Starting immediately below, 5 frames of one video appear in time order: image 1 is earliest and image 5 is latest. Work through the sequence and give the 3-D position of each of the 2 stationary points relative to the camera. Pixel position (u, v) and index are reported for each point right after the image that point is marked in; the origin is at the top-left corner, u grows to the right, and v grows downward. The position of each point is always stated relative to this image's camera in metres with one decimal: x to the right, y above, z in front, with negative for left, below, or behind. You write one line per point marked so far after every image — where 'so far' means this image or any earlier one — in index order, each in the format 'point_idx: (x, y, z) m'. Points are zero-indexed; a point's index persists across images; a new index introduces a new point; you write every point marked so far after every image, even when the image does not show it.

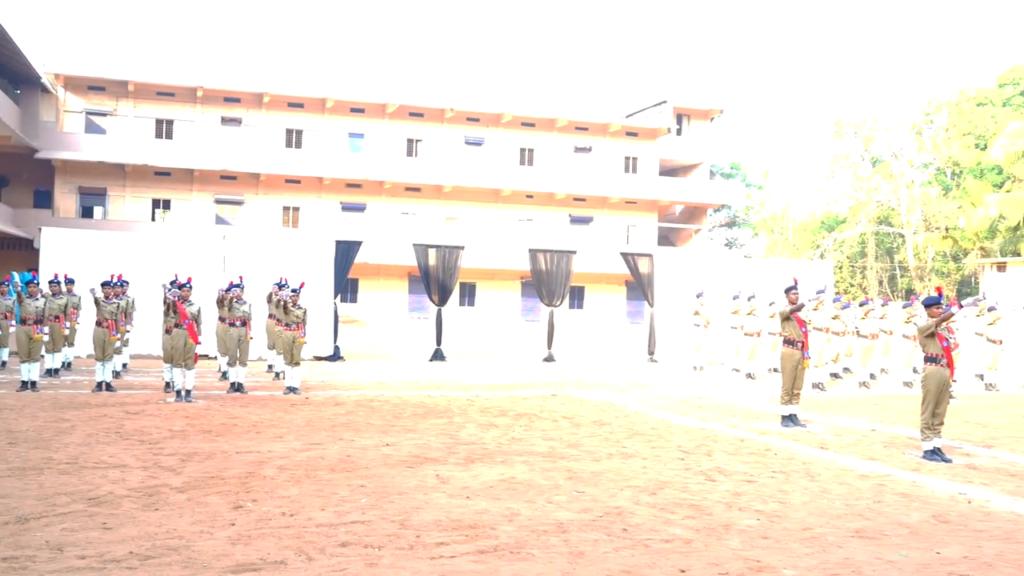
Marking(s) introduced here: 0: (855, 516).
0: (+2.5, -1.7, +7.5) m
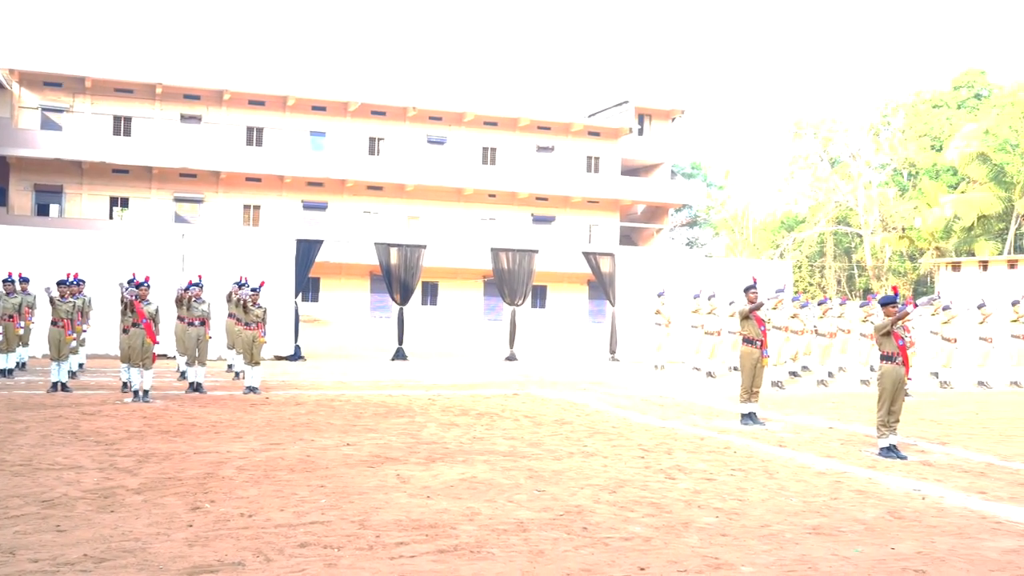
0: (+2.2, -1.6, +7.6) m
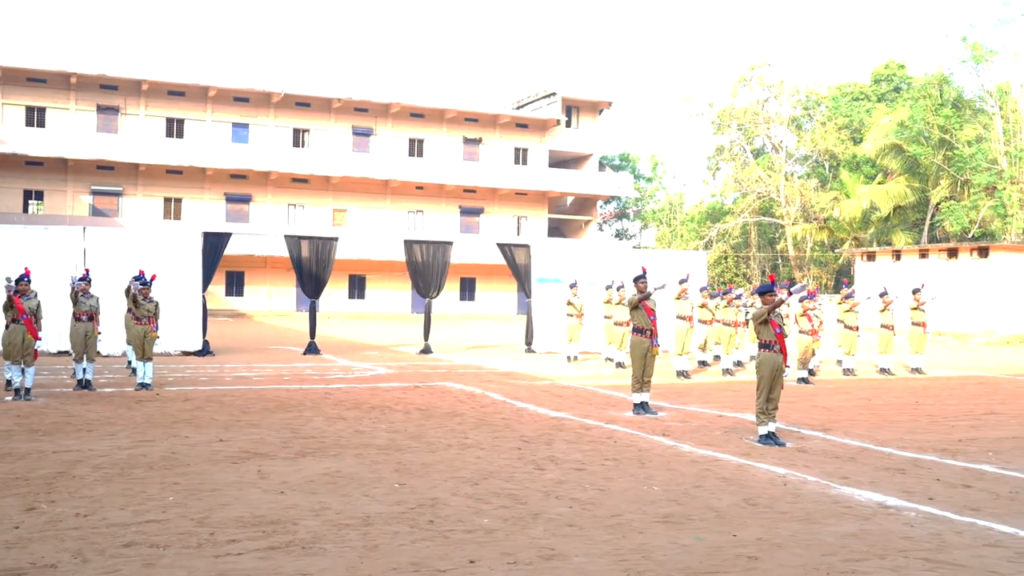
0: (+1.1, -1.6, +7.6) m
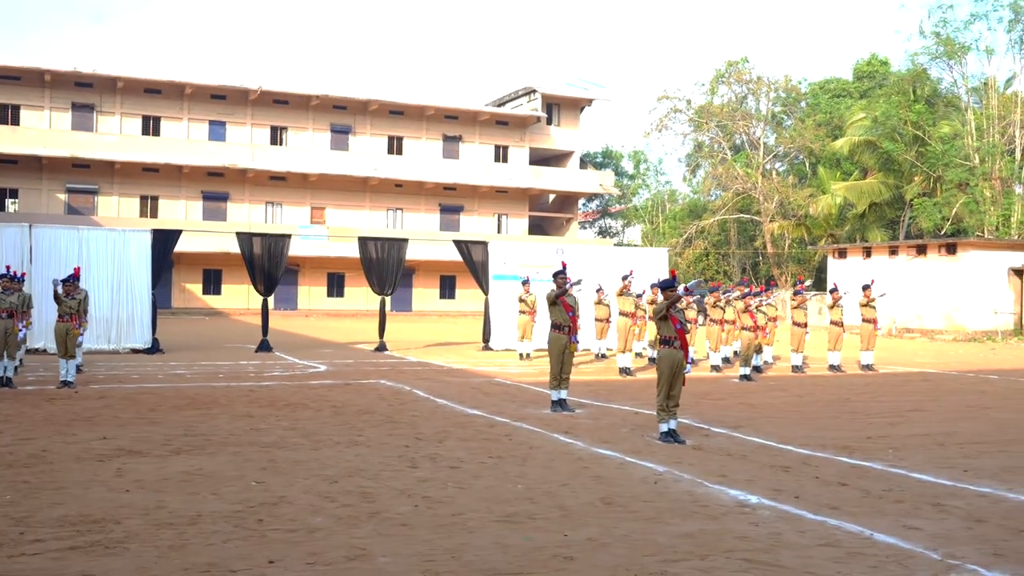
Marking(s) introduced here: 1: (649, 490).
0: (+0.1, -1.5, +7.4) m
1: (+1.1, -1.5, +7.9) m
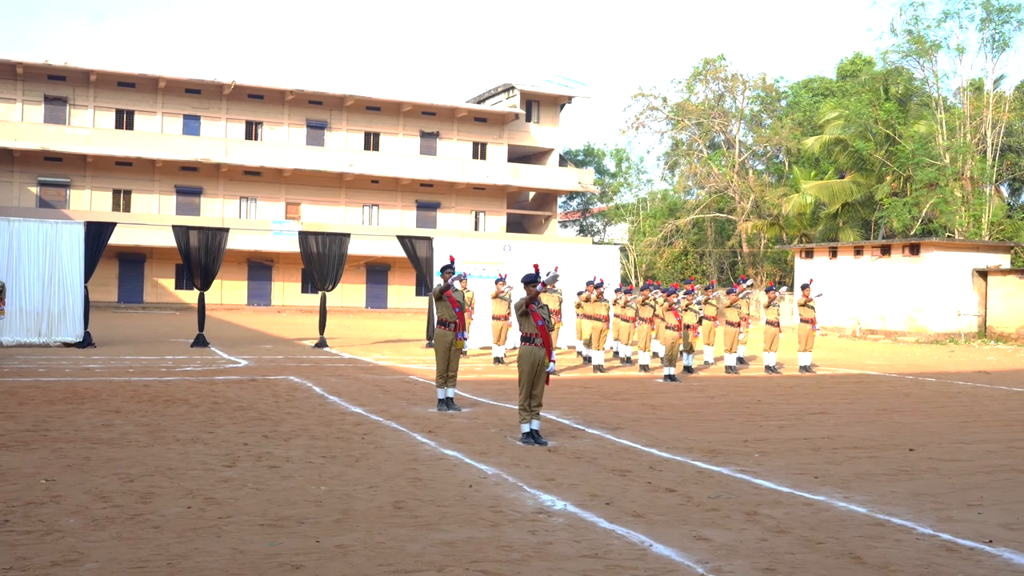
0: (-1.4, -1.5, +7.1) m
1: (-0.4, -1.5, +7.5) m
